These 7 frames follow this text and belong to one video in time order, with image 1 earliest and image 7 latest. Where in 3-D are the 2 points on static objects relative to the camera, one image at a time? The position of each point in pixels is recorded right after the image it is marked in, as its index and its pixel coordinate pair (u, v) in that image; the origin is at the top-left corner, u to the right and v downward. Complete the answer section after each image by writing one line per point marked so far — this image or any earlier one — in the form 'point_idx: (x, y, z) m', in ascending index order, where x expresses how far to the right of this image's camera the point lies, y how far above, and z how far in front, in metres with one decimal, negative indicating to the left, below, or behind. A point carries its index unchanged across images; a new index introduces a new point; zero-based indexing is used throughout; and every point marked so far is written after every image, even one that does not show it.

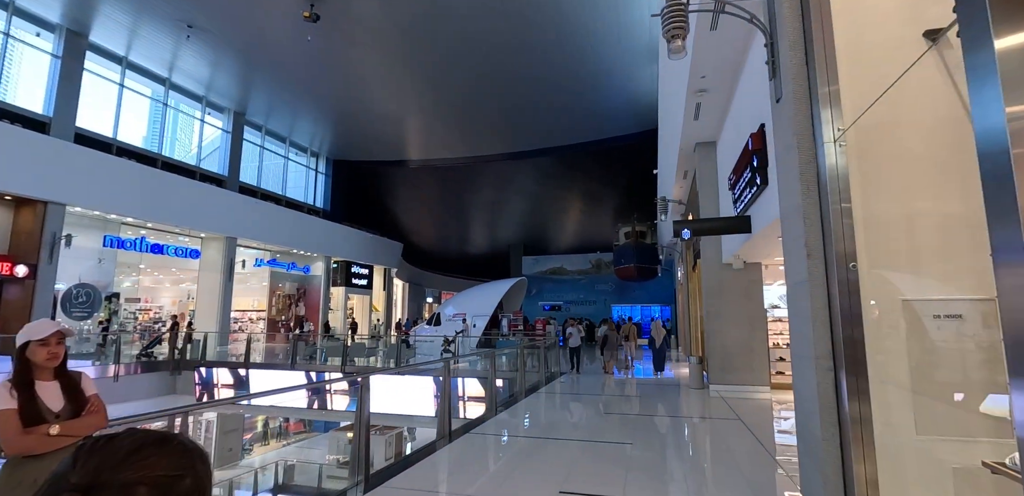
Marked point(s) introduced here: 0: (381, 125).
0: (-5.5, +5.5, +19.9) m
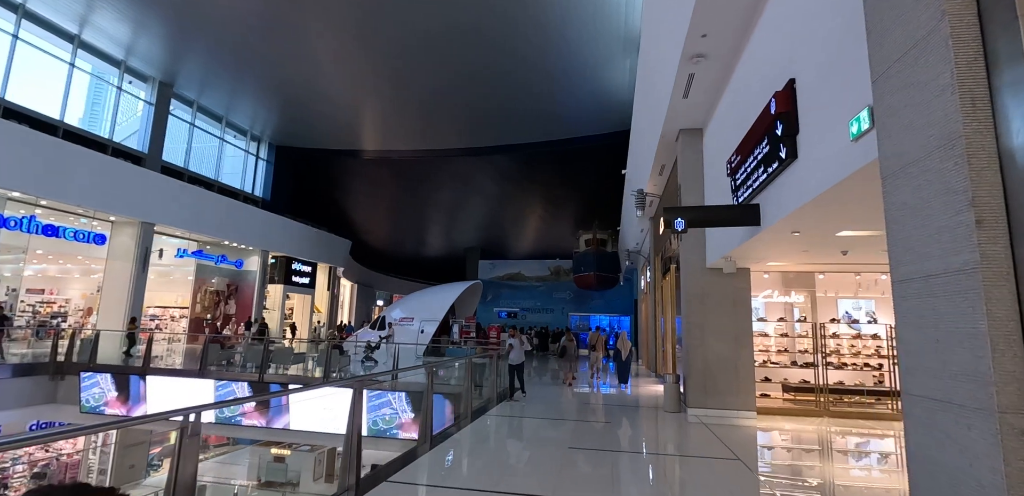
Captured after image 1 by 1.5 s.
0: (-7.0, +5.7, +18.3) m
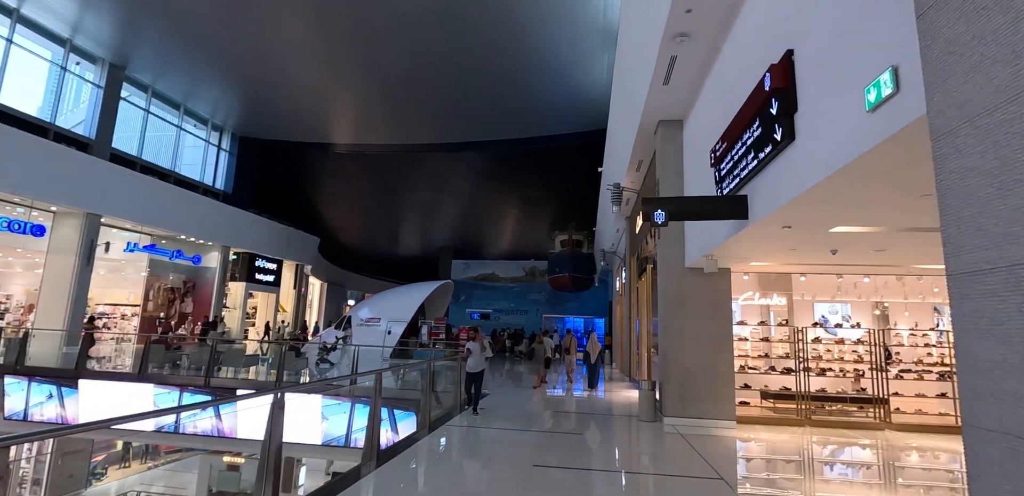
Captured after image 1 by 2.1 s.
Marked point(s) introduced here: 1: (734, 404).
0: (-7.9, +5.8, +17.5) m
1: (+2.6, -1.8, +5.5) m
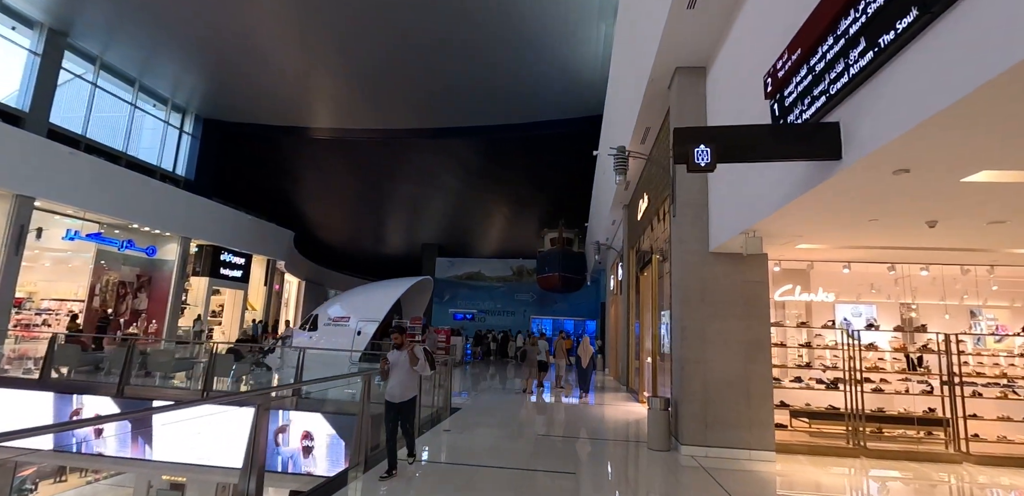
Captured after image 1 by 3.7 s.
0: (-8.3, +6.1, +16.1) m
1: (+2.4, -1.6, +4.3) m
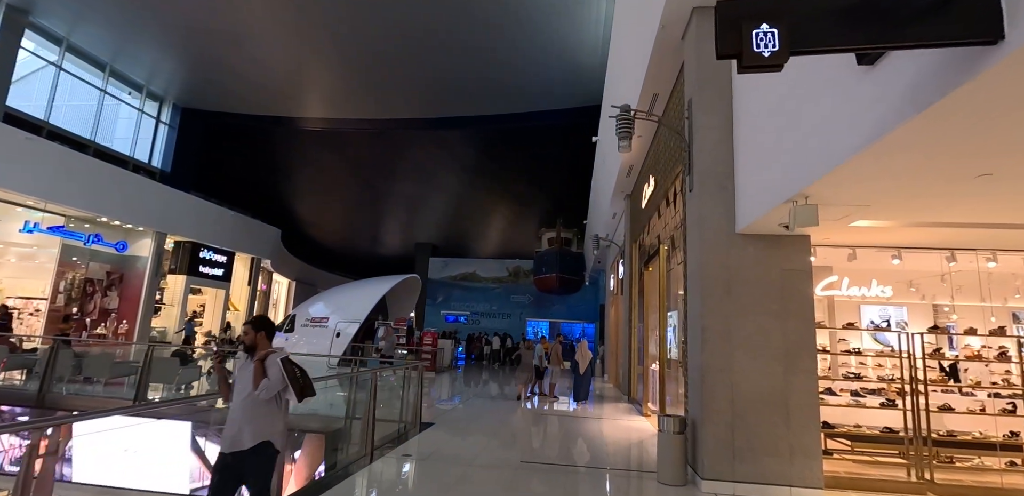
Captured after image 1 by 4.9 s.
0: (-8.5, +6.2, +15.2) m
1: (+2.2, -1.5, +3.3) m
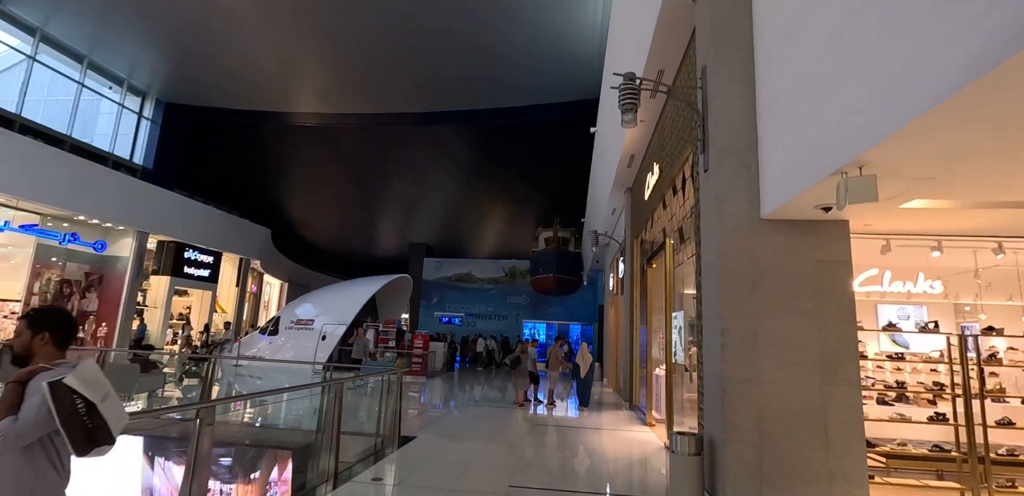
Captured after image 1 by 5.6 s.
0: (-8.7, +6.2, +14.6) m
1: (+2.1, -1.4, +2.8) m
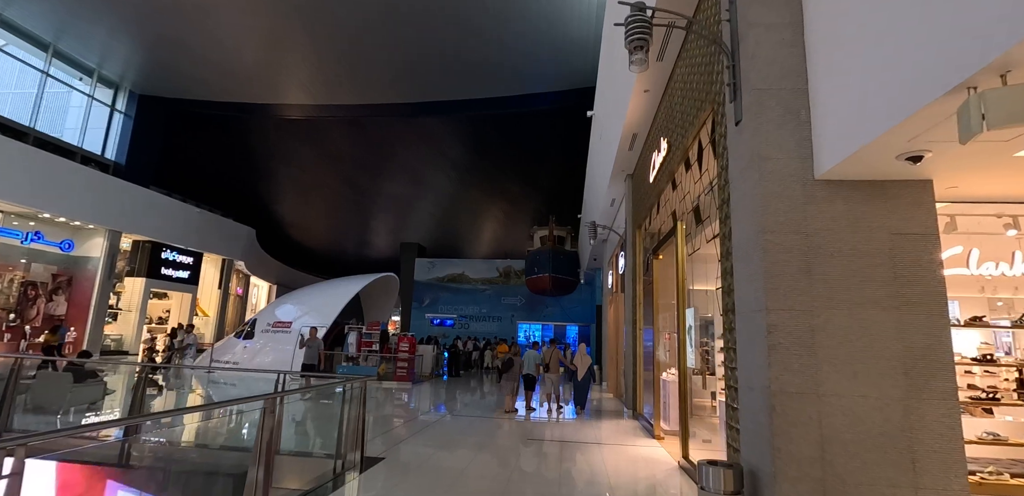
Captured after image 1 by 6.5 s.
0: (-8.9, +6.3, +13.8) m
1: (+2.0, -1.3, +2.1) m
